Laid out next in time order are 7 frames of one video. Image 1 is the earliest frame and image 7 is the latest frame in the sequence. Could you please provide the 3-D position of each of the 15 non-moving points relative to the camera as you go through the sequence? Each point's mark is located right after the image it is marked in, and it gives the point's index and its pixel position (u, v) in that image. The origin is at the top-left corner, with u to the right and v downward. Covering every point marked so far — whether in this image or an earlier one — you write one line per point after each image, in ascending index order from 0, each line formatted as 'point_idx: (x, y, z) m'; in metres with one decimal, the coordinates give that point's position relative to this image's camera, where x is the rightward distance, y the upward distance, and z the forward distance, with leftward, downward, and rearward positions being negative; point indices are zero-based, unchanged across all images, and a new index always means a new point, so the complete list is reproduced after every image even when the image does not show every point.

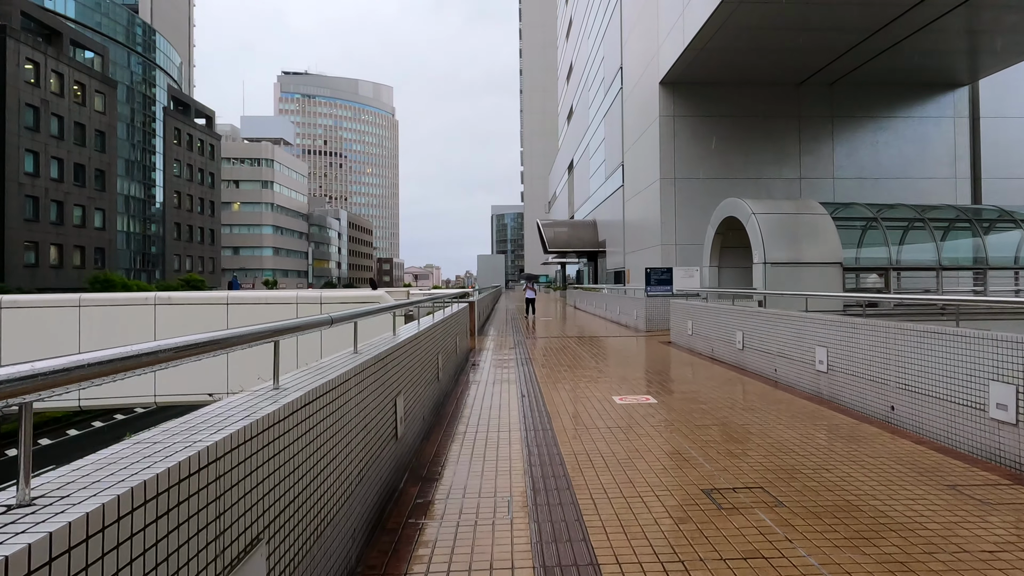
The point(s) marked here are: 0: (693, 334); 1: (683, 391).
0: (+3.3, -0.8, +11.2) m
1: (+2.0, -1.2, +7.5) m
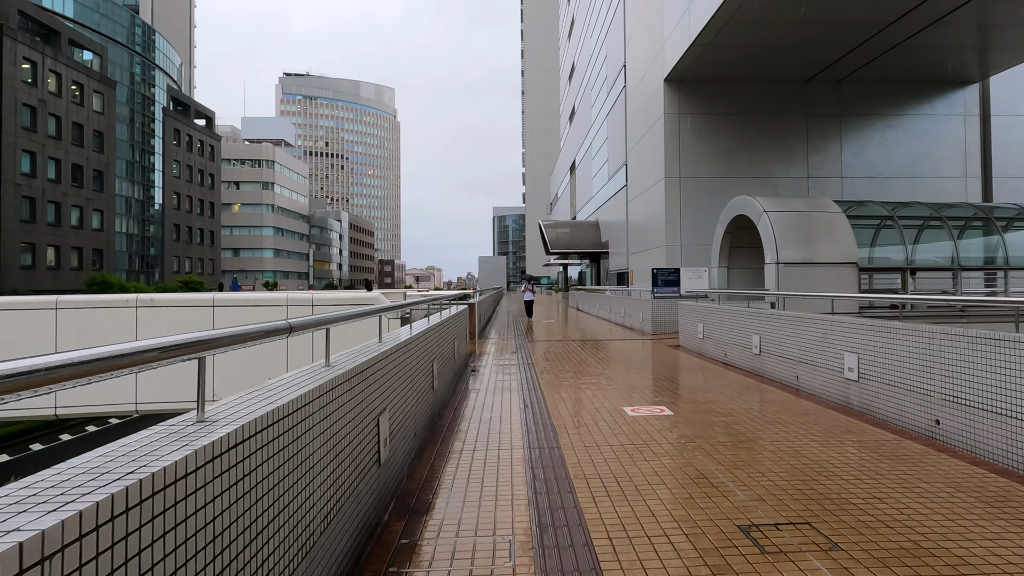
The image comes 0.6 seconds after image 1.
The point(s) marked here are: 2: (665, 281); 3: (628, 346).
0: (+3.3, -0.9, +10.7) m
1: (+2.1, -1.2, +7.0) m
2: (+3.6, +0.2, +14.6) m
3: (+2.4, -1.2, +13.1) m
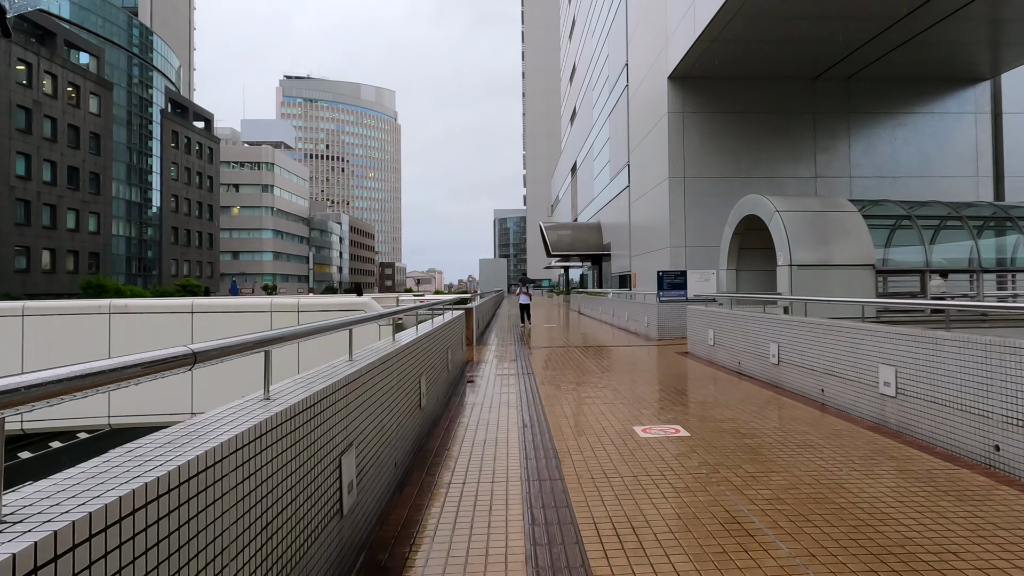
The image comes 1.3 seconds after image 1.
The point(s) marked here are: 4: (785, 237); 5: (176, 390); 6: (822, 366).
0: (+3.3, -0.9, +10.1) m
1: (+2.0, -1.3, +6.4) m
2: (+3.6, +0.1, +14.0) m
3: (+2.4, -1.3, +12.5) m
4: (+5.0, +0.9, +11.5) m
5: (-5.1, -1.5, +9.4) m
6: (+3.2, -0.8, +6.6) m
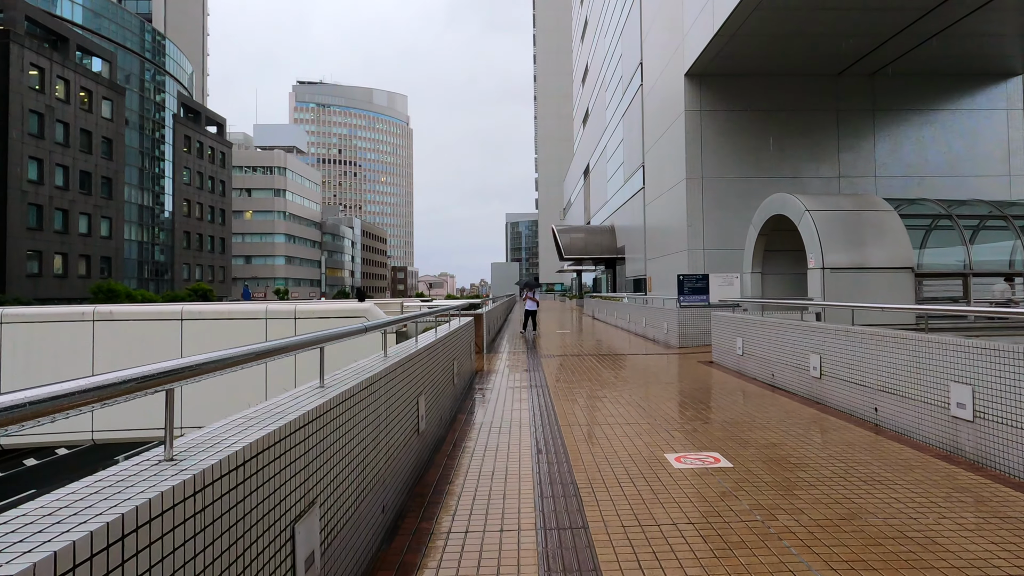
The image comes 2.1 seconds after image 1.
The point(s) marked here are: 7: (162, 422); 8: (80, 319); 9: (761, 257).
0: (+3.5, -1.0, +9.4) m
1: (+2.2, -1.3, +5.7) m
2: (+3.8, 0.0, +13.3) m
3: (+2.6, -1.4, +11.8) m
4: (+5.2, +0.9, +10.8) m
5: (-4.9, -1.6, +8.8) m
6: (+3.3, -0.9, +5.8) m
7: (-4.9, -1.9, +8.8) m
8: (-5.9, -0.4, +8.7) m
9: (+5.2, +0.6, +13.1) m
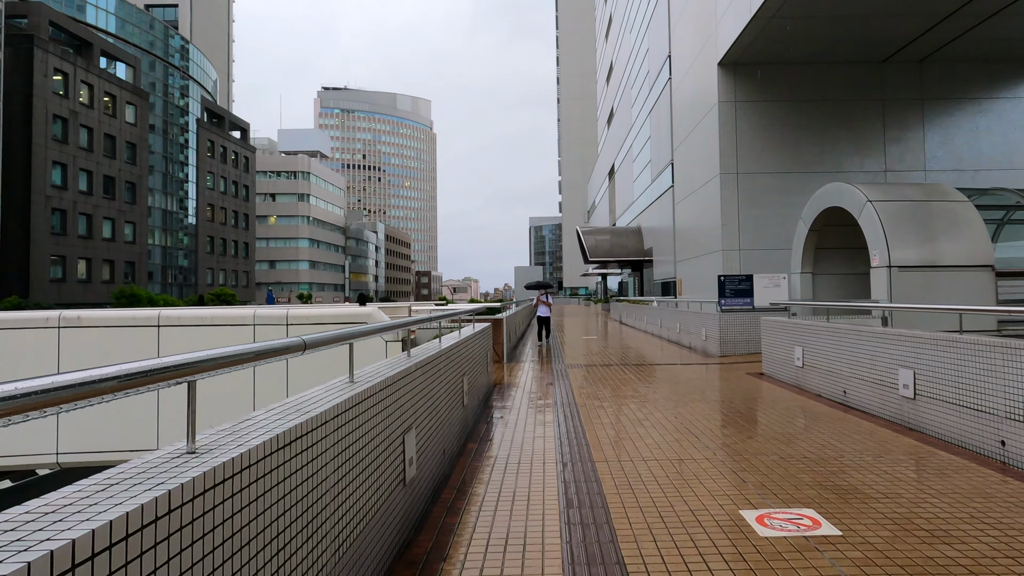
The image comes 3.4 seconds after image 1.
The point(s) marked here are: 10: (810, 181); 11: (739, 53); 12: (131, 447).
0: (+3.8, -1.0, +8.2) m
1: (+2.3, -1.3, +4.5) m
2: (+4.3, 0.0, +12.1) m
3: (+3.0, -1.4, +10.6) m
4: (+5.5, +0.9, +9.5) m
5: (-4.6, -1.6, +7.9) m
6: (+3.5, -0.8, +4.6) m
7: (-4.6, -1.9, +7.9) m
8: (-5.7, -0.5, +7.9) m
9: (+5.6, +0.6, +11.8) m
10: (+9.4, +3.4, +19.9) m
11: (+7.0, +7.3, +19.4) m
12: (-4.7, -2.0, +7.9) m
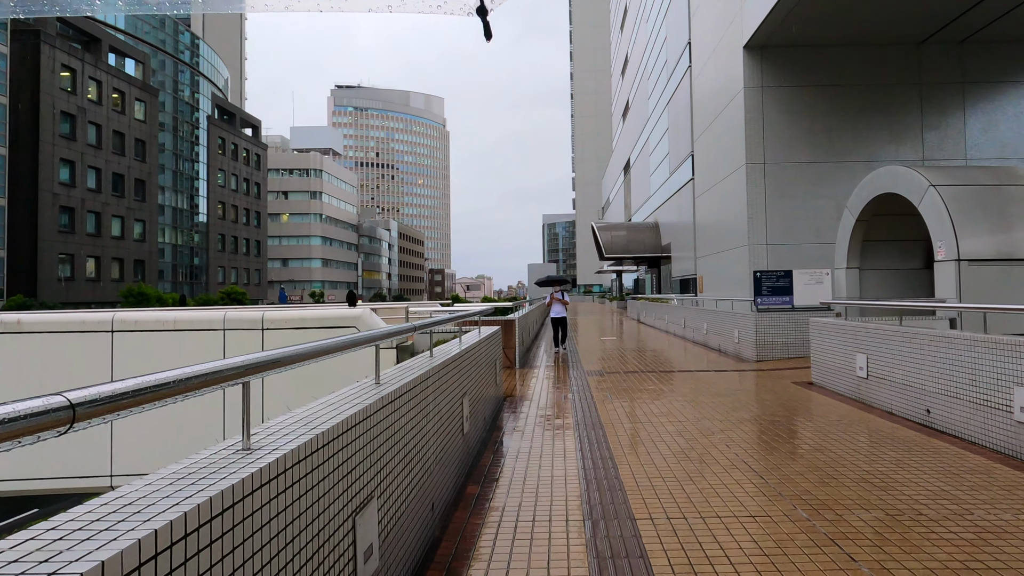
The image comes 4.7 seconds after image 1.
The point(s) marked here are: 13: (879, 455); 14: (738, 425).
0: (+3.9, -1.0, +7.0) m
1: (+2.4, -1.3, +3.4) m
2: (+4.5, 0.0, +10.9) m
3: (+3.2, -1.4, +9.5) m
4: (+5.7, +0.9, +8.3) m
5: (-4.5, -1.6, +6.9) m
6: (+3.6, -0.8, +3.5) m
7: (-4.5, -1.9, +6.9) m
8: (-5.5, -0.5, +6.9) m
9: (+5.8, +0.7, +10.6) m
10: (+9.8, +3.5, +18.6) m
11: (+7.4, +7.3, +18.1) m
12: (-4.6, -2.0, +6.9) m
13: (+2.9, -1.4, +5.1) m
14: (+2.3, -1.5, +6.5) m
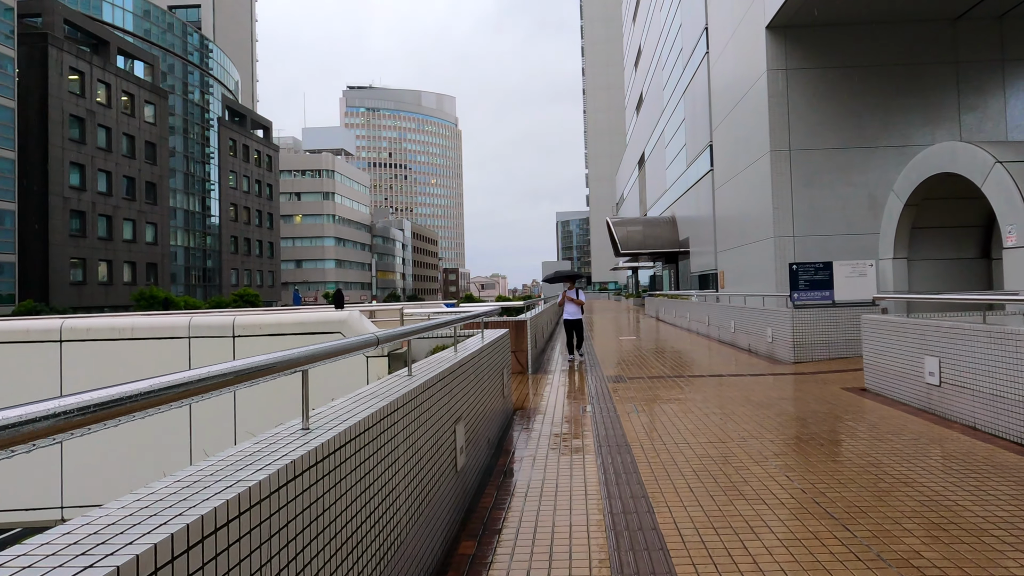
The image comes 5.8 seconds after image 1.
0: (+4.0, -0.9, +6.1) m
1: (+2.4, -1.2, +2.5) m
2: (+4.7, +0.1, +9.9) m
3: (+3.3, -1.3, +8.5) m
4: (+5.8, +1.0, +7.3) m
5: (-4.4, -1.7, +6.1) m
6: (+3.6, -0.8, +2.5) m
7: (-4.4, -1.9, +6.1) m
8: (-5.4, -0.5, +6.2) m
9: (+6.0, +0.8, +9.6) m
10: (+10.1, +3.7, +17.5) m
11: (+7.6, +7.5, +17.1) m
12: (-4.5, -2.0, +6.1) m
13: (+3.0, -1.3, +4.1) m
14: (+2.4, -1.4, +5.5) m
